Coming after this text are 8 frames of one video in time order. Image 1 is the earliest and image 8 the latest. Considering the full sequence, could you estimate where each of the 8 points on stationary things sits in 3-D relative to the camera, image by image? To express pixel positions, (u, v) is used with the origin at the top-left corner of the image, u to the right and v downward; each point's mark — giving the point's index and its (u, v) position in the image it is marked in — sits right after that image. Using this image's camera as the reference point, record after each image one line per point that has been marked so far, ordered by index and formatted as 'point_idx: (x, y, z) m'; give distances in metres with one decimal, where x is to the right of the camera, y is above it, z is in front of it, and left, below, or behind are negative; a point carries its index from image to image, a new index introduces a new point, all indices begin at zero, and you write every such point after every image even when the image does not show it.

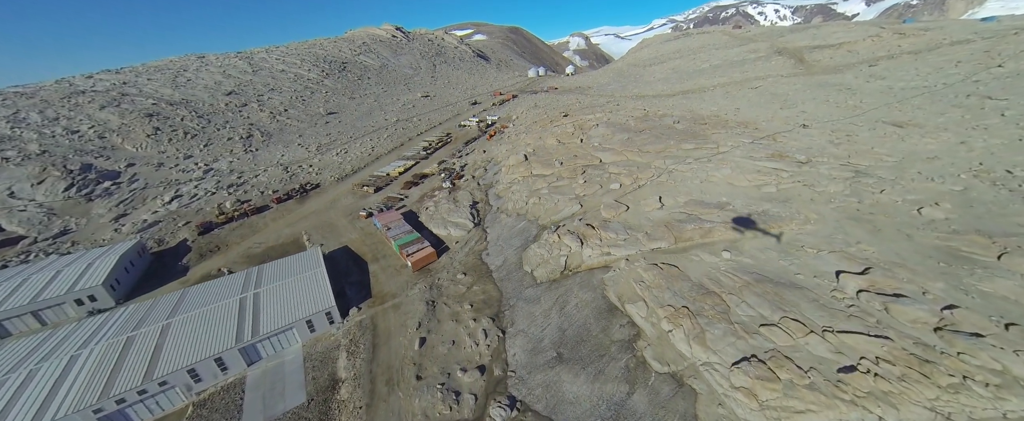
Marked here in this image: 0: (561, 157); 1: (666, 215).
0: (+2.9, +3.1, +17.0) m
1: (+6.0, -0.2, +11.1) m
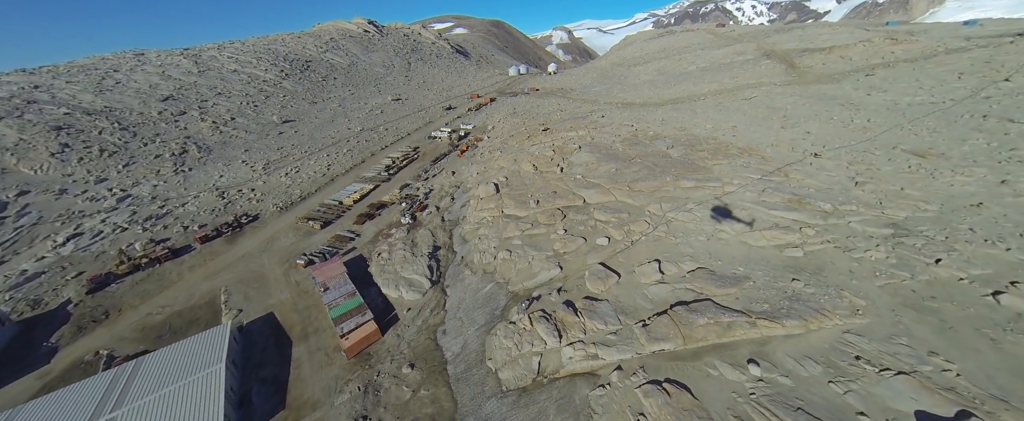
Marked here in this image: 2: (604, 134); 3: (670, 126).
0: (+1.3, +0.8, +14.3) m
1: (+4.7, -2.5, +8.6) m
2: (+6.2, +5.1, +19.2) m
3: (+10.9, +5.7, +19.5) m
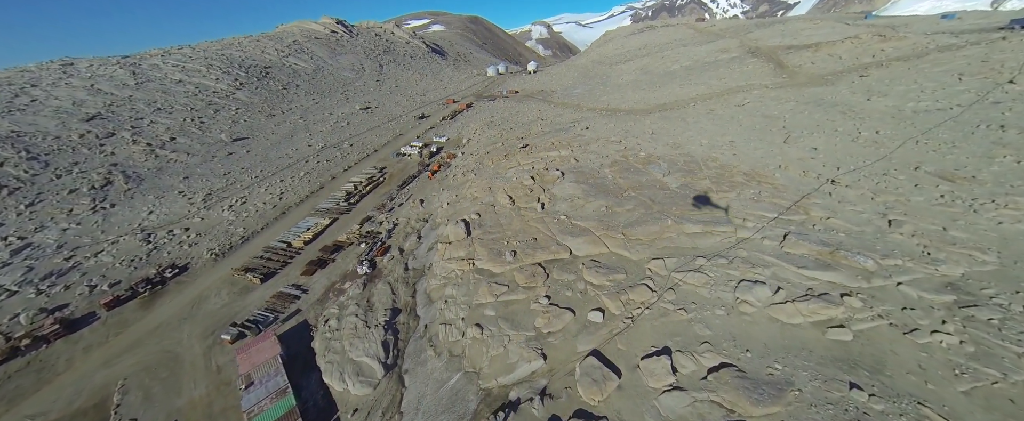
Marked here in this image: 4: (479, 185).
0: (+0.1, -1.3, +11.9) m
1: (+4.0, -4.5, +6.4) m
2: (+4.6, +3.3, +16.9) m
3: (+9.3, +4.1, +17.4) m
4: (-2.0, +1.6, +17.8) m
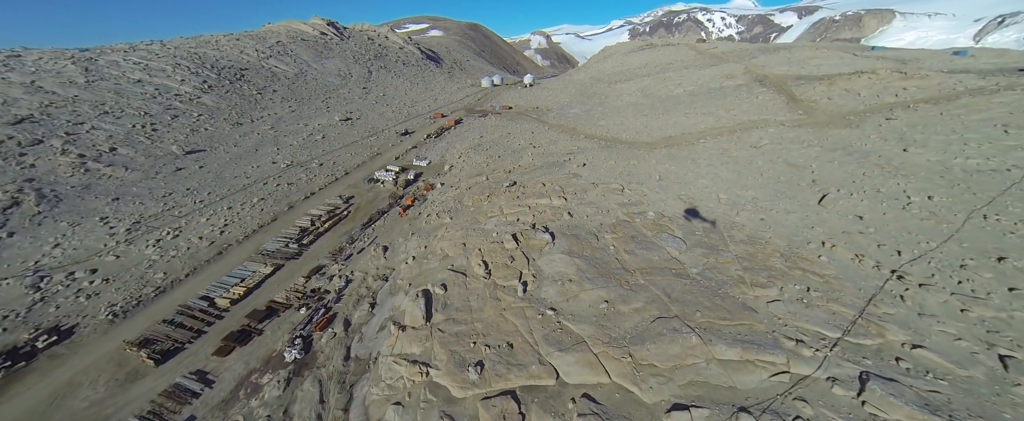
0: (-0.9, -4.2, +8.8) m
1: (+3.0, -7.4, +3.3) m
2: (+3.7, +0.2, +14.0) m
3: (+8.3, +0.8, +14.6) m
4: (-3.1, -1.3, +14.7) m
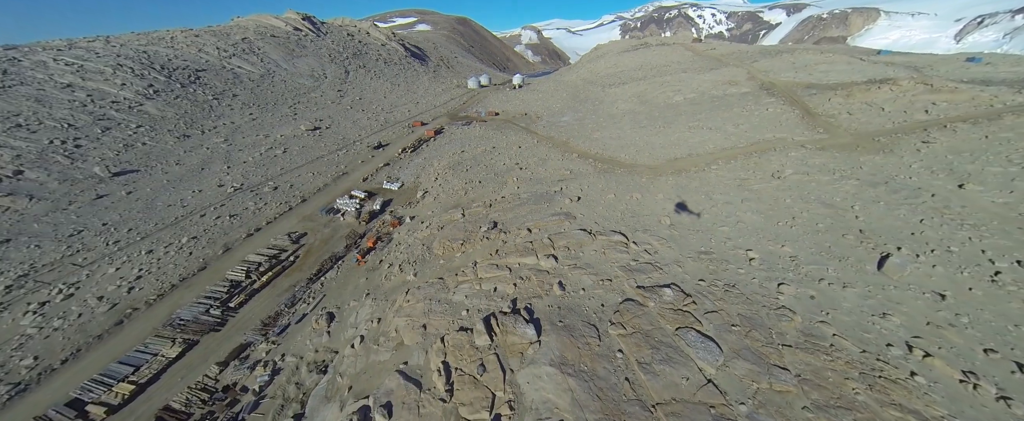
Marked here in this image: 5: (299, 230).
0: (-1.6, -6.9, +5.6) m
1: (+2.4, -10.1, +0.2) m
2: (+2.7, -2.4, +10.9) m
3: (+7.4, -1.7, +11.6) m
4: (-4.0, -4.0, +11.4) m
5: (-14.4, -1.3, +19.2) m
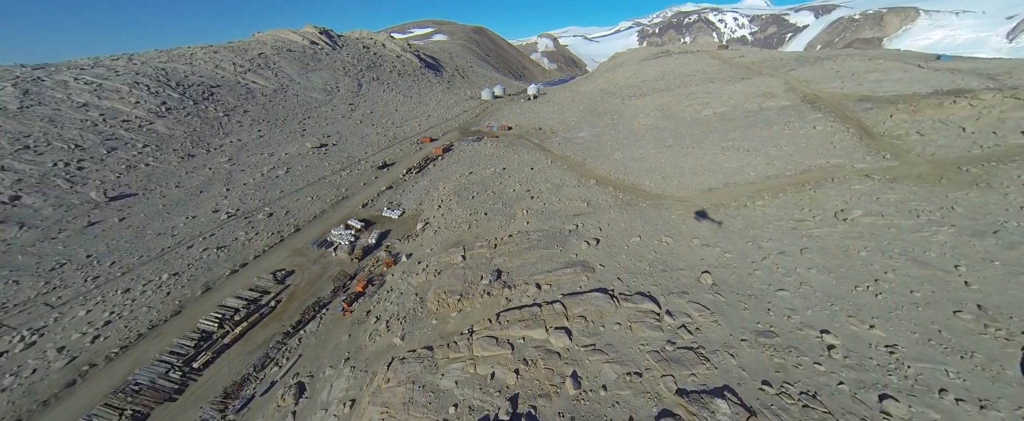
0: (-1.9, -8.9, +3.2) m
1: (+1.8, -12.0, -2.4) m
2: (+2.7, -4.6, +8.4) m
3: (+7.4, -3.9, +8.9) m
4: (-4.0, -6.0, +9.2) m
5: (-14.0, -3.4, +17.5) m
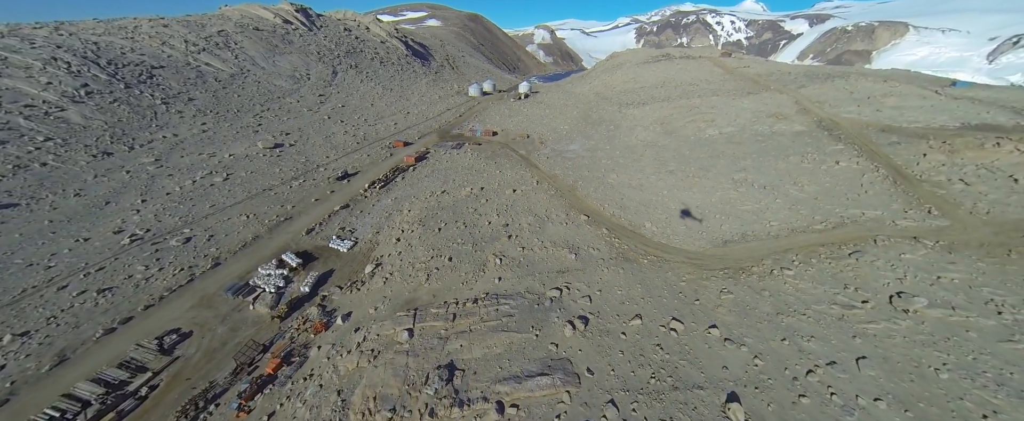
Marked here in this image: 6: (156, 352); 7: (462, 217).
0: (-3.3, -11.7, -0.3) m
1: (+0.5, -15.1, -5.7) m
2: (+1.4, -7.4, +4.9) m
3: (+6.0, -7.0, +5.6) m
4: (-5.4, -8.6, +5.5) m
5: (-15.6, -5.4, +13.5) m
6: (-15.4, -6.0, +12.2) m
7: (-3.5, -0.3, +19.4) m
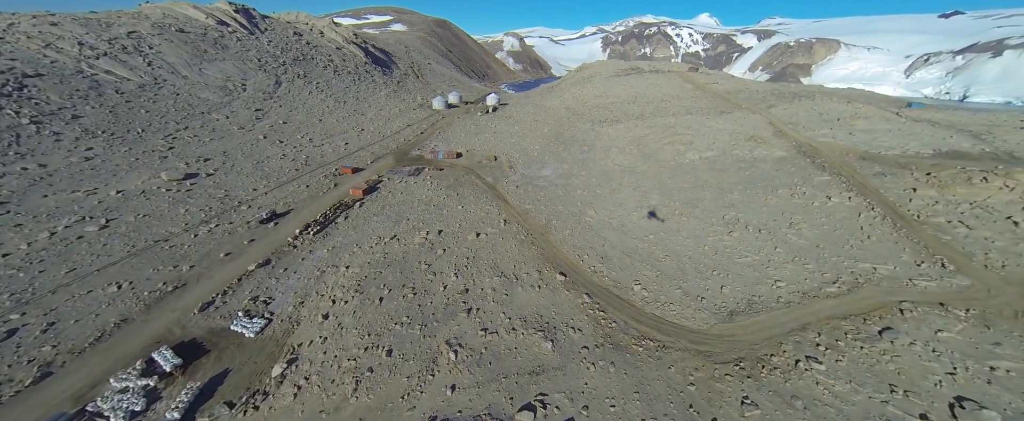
0: (-3.3, -14.6, -4.2) m
1: (+1.0, -17.8, -9.3) m
2: (+0.7, -10.3, +1.4) m
3: (+5.3, -9.7, +2.5) m
4: (-6.0, -11.7, +1.4) m
5: (-16.9, -8.8, +8.5) m
6: (-16.6, -9.4, +7.3) m
7: (-5.6, -3.6, +15.5) m
